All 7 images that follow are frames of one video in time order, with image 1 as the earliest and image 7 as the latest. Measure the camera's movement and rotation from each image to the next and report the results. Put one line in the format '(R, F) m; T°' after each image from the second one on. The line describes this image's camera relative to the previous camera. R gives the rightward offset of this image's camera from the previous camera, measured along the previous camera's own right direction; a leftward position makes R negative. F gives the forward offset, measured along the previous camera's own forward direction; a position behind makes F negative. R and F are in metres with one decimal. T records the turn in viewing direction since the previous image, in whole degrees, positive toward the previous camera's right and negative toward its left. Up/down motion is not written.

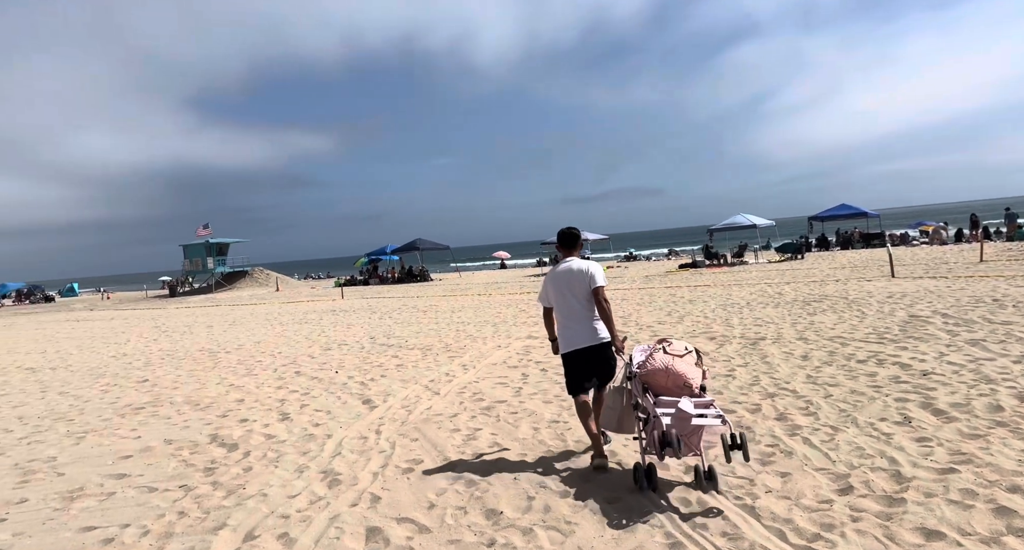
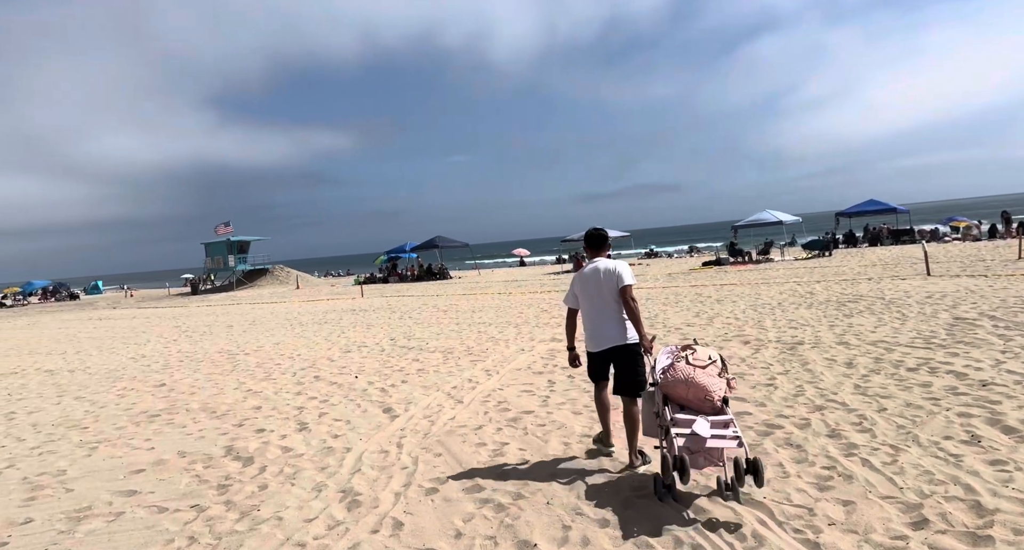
(-0.1, +0.2) m; -2°
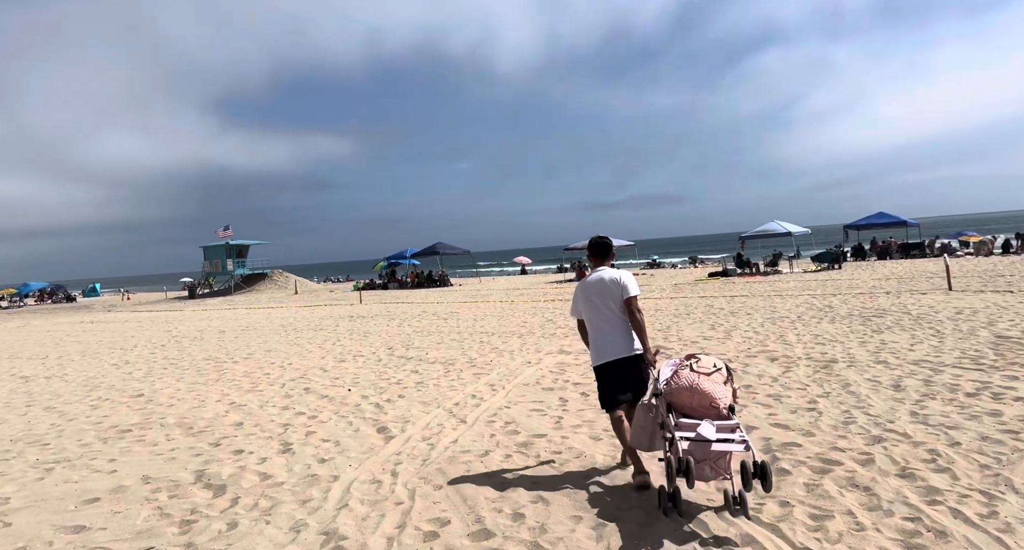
(-0.1, +0.5) m; 0°
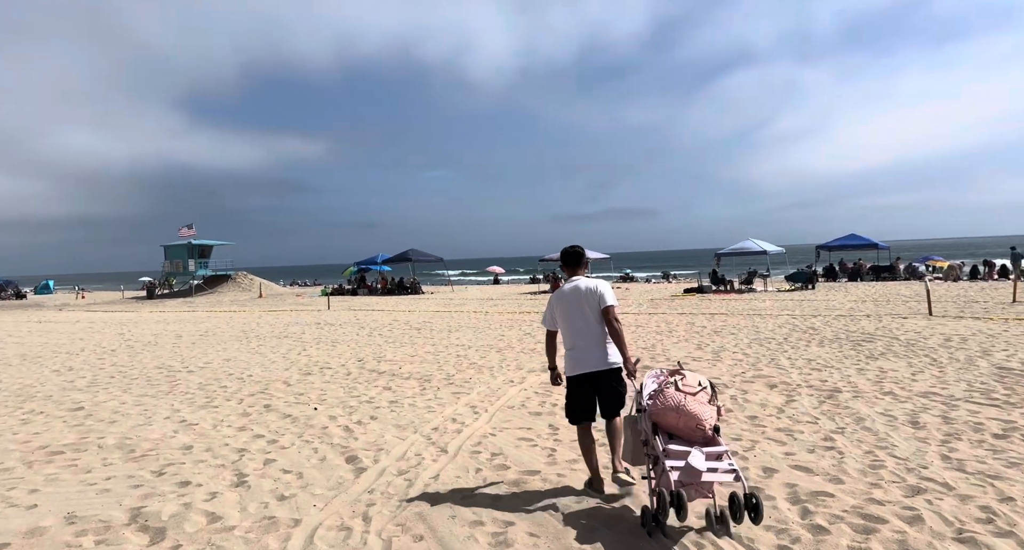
(-0.1, +0.4) m; +3°
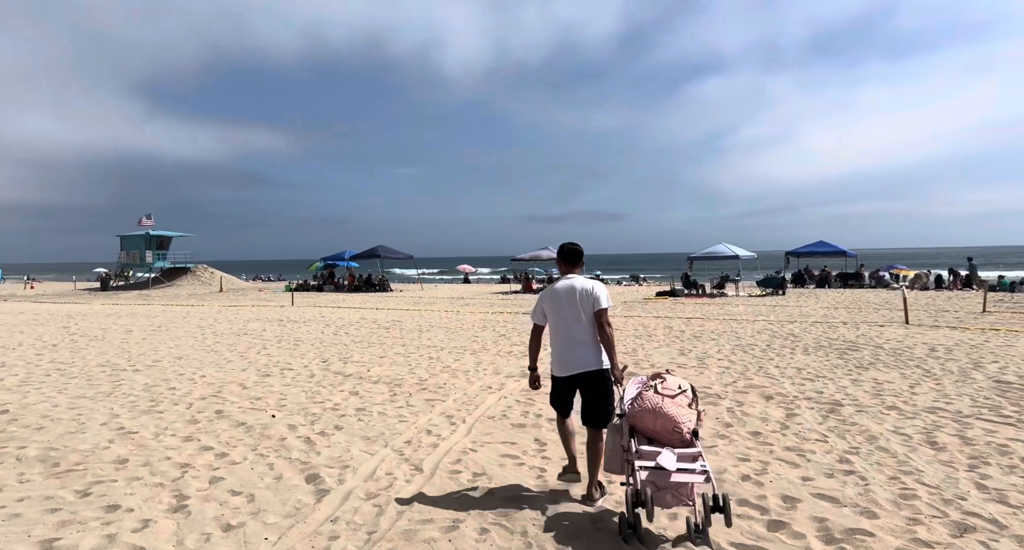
(-0.1, +0.4) m; +3°
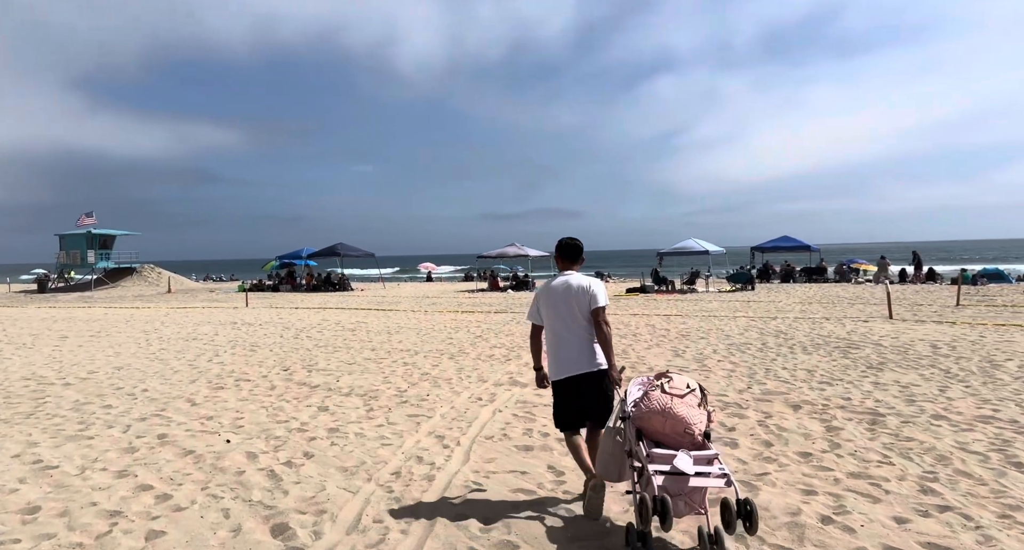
(-0.3, +0.7) m; +4°
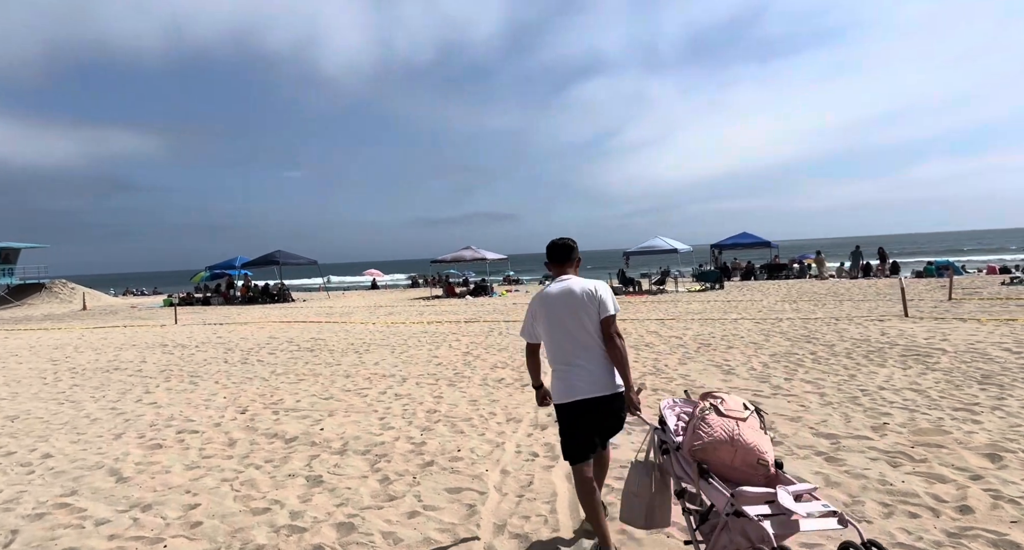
(-0.8, +1.5) m; +6°
